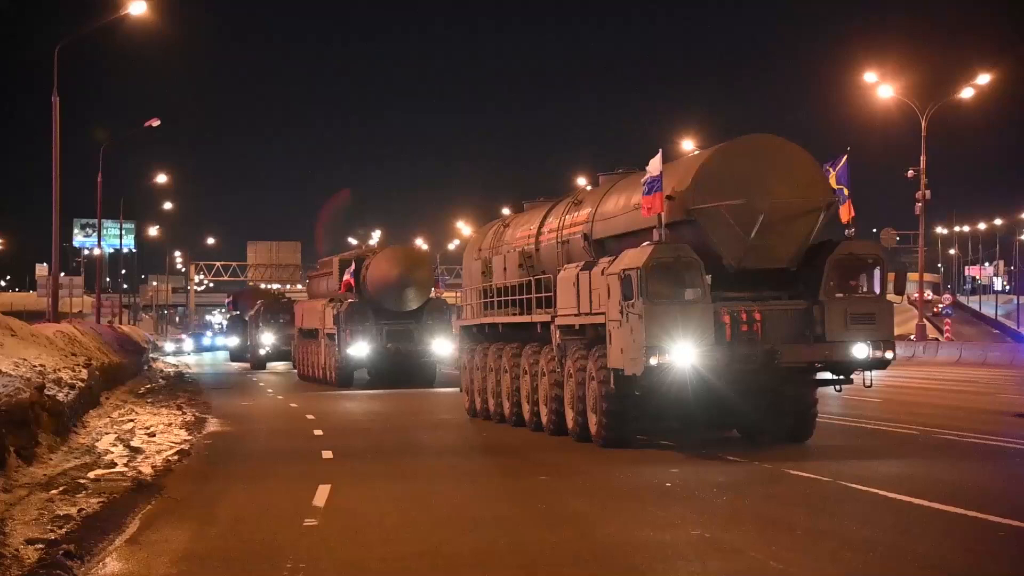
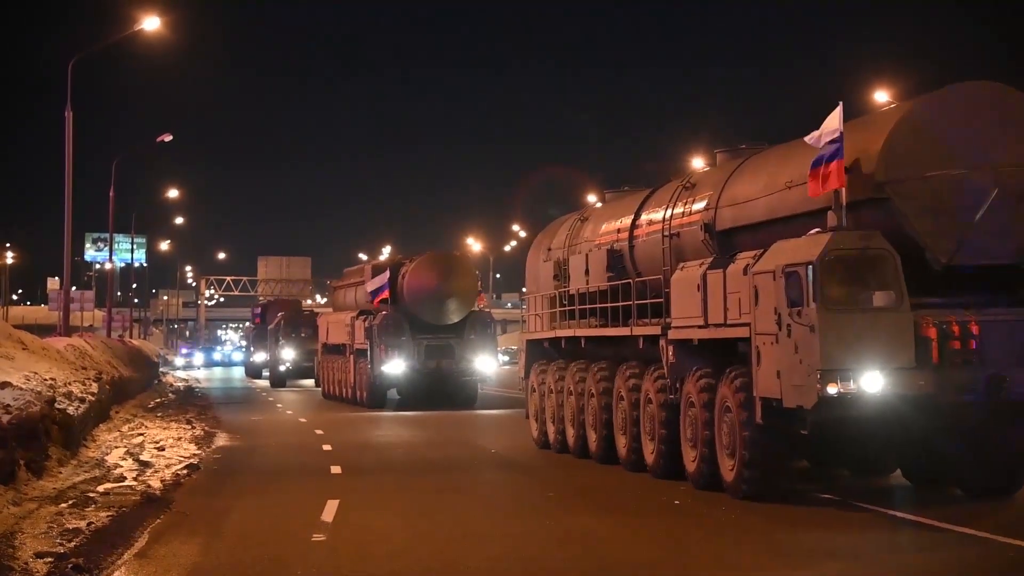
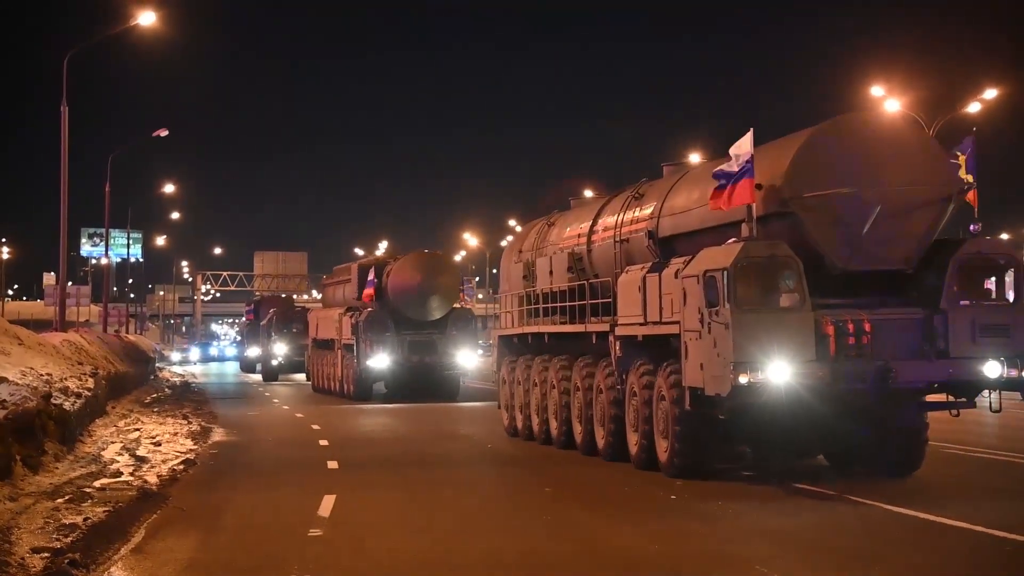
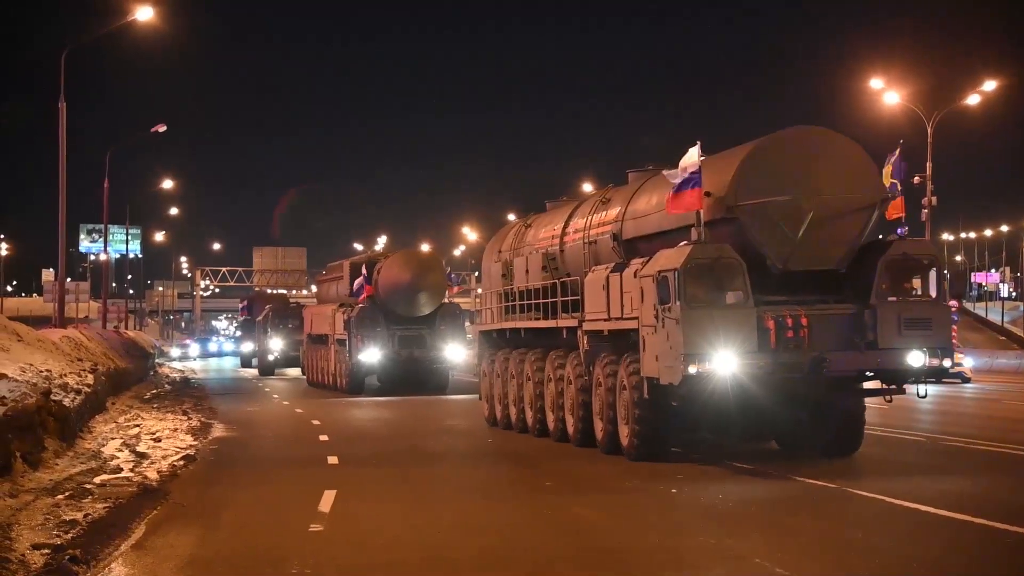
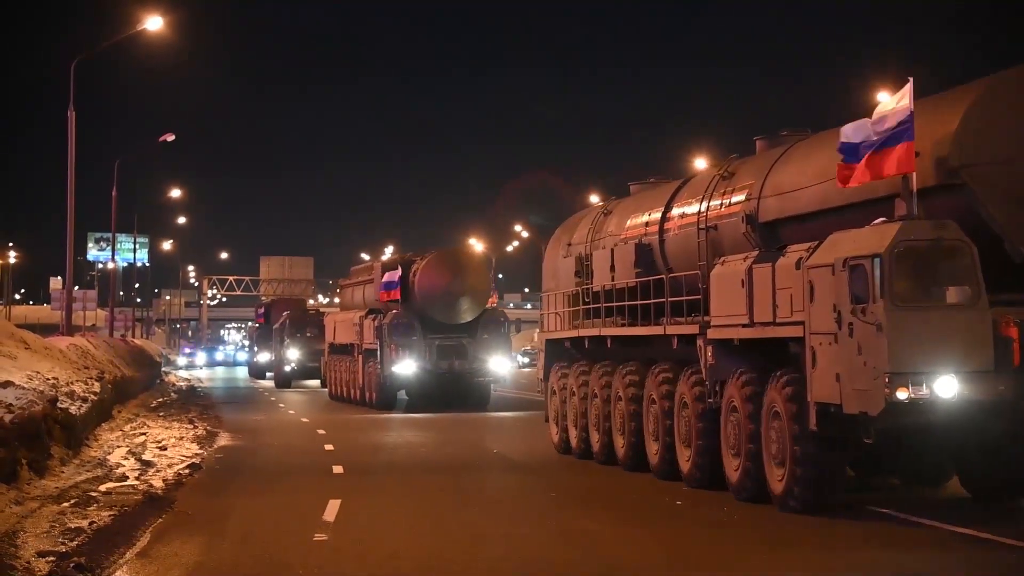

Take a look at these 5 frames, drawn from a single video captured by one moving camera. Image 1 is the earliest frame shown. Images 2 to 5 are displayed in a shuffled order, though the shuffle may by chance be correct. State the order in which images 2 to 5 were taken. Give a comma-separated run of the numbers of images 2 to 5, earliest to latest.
4, 3, 2, 5
